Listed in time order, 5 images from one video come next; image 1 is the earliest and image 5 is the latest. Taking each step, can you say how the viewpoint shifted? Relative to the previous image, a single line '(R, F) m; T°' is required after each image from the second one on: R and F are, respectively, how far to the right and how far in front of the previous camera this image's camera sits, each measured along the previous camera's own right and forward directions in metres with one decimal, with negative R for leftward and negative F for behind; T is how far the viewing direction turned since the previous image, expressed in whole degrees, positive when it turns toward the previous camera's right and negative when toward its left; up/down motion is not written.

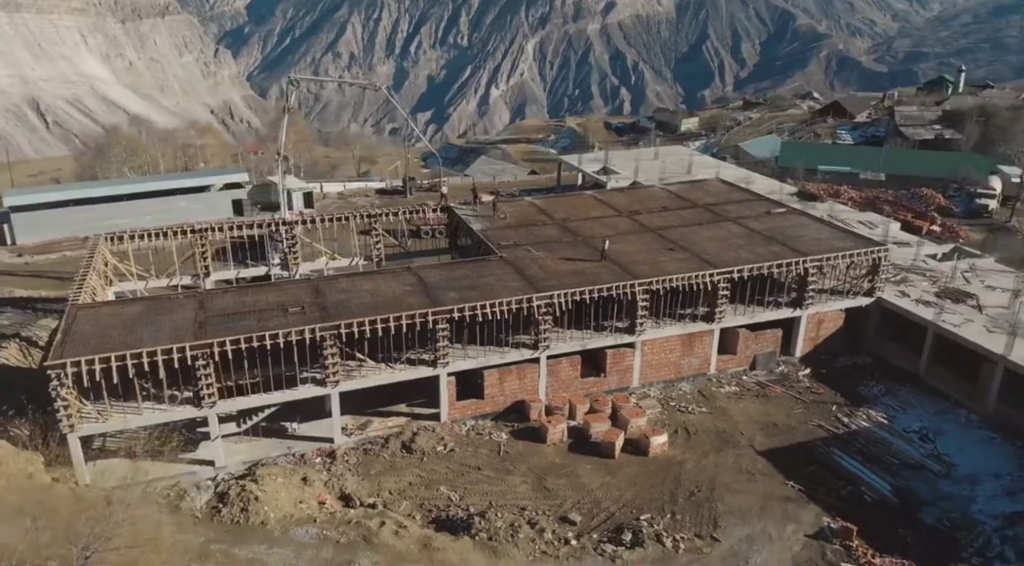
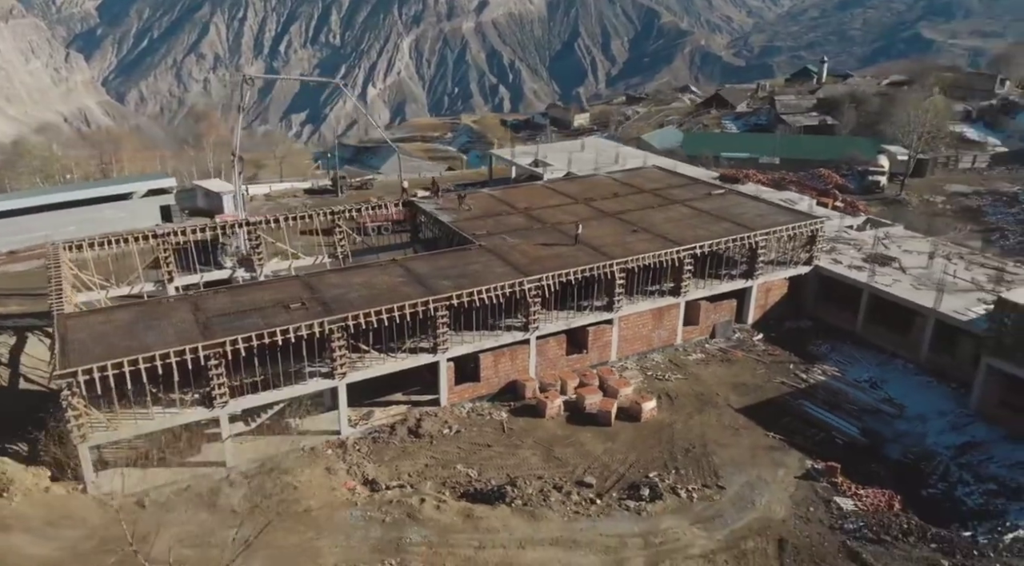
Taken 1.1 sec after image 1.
(-3.6, -1.0) m; +8°
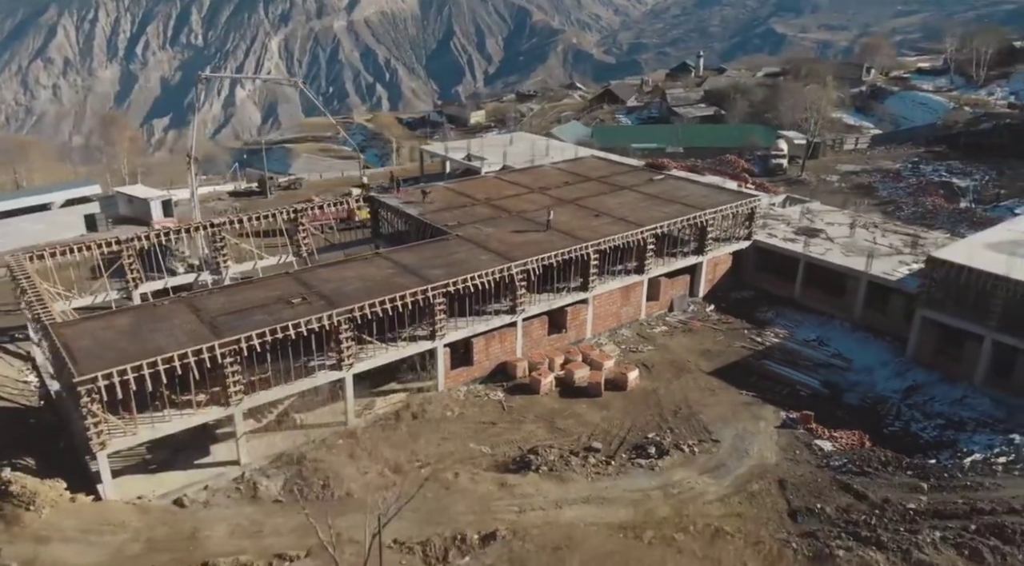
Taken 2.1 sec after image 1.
(-3.7, -1.1) m; +8°
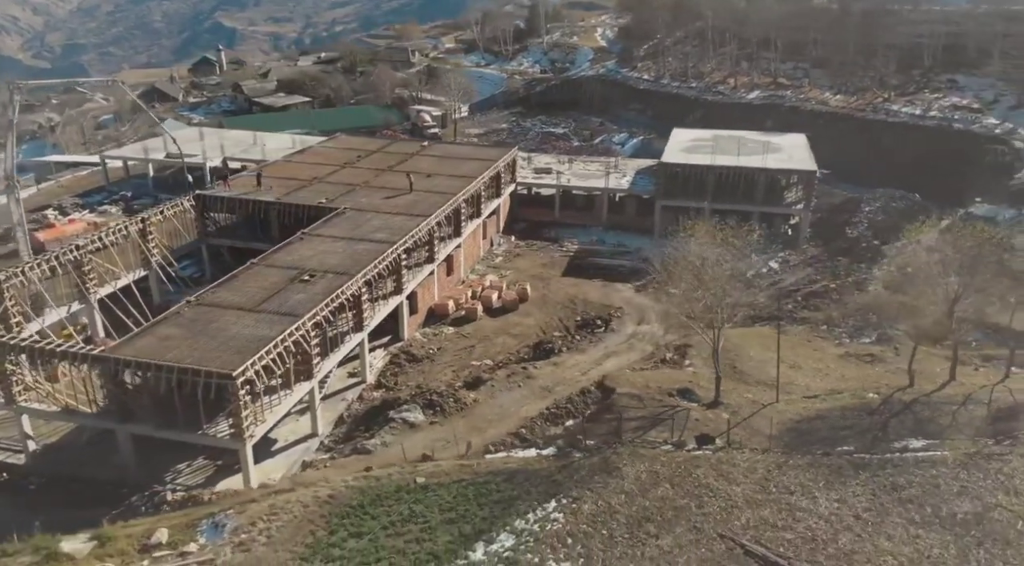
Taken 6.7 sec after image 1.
(-16.9, -0.8) m; +35°
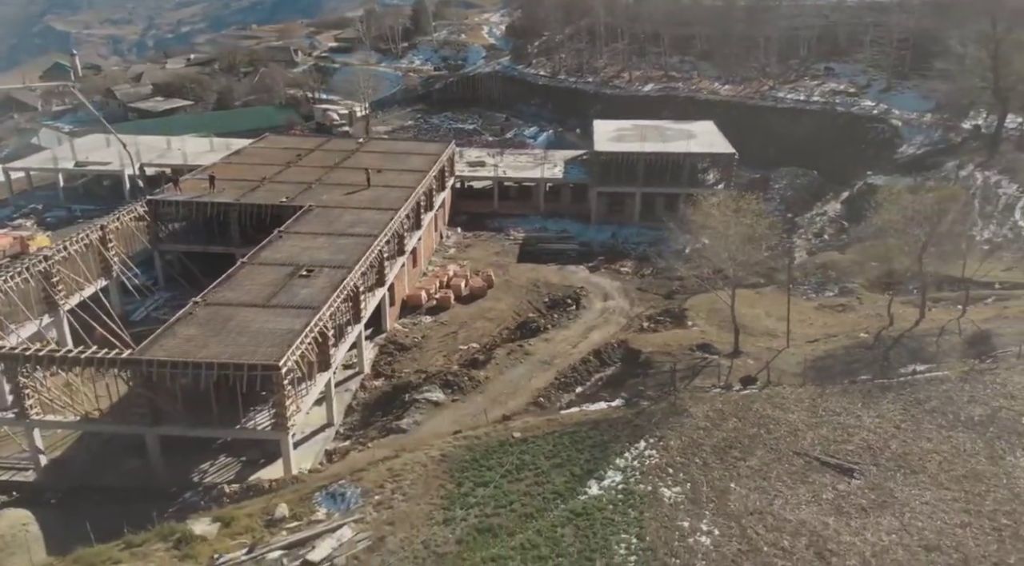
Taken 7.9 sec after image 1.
(-4.5, -1.3) m; +9°
